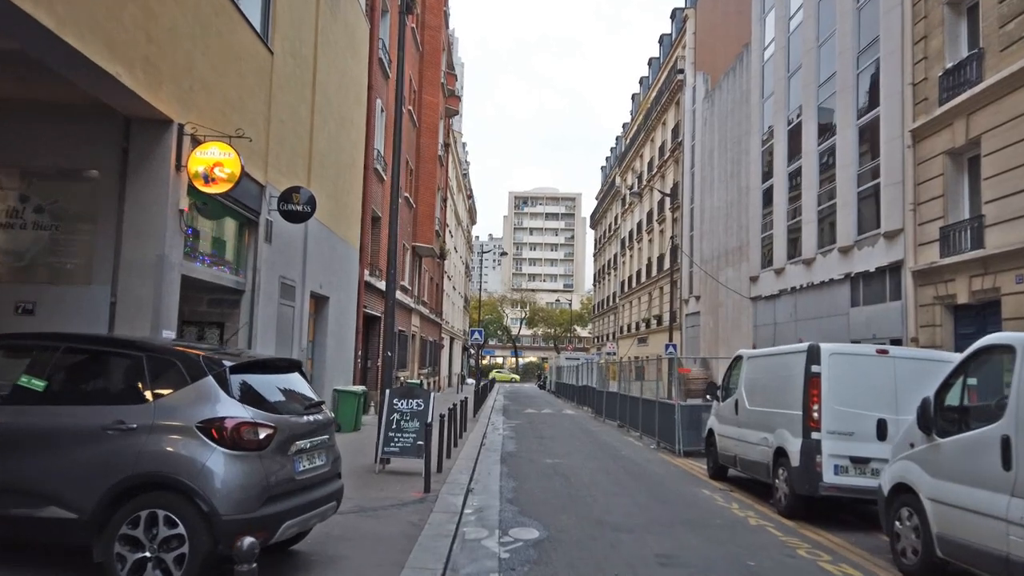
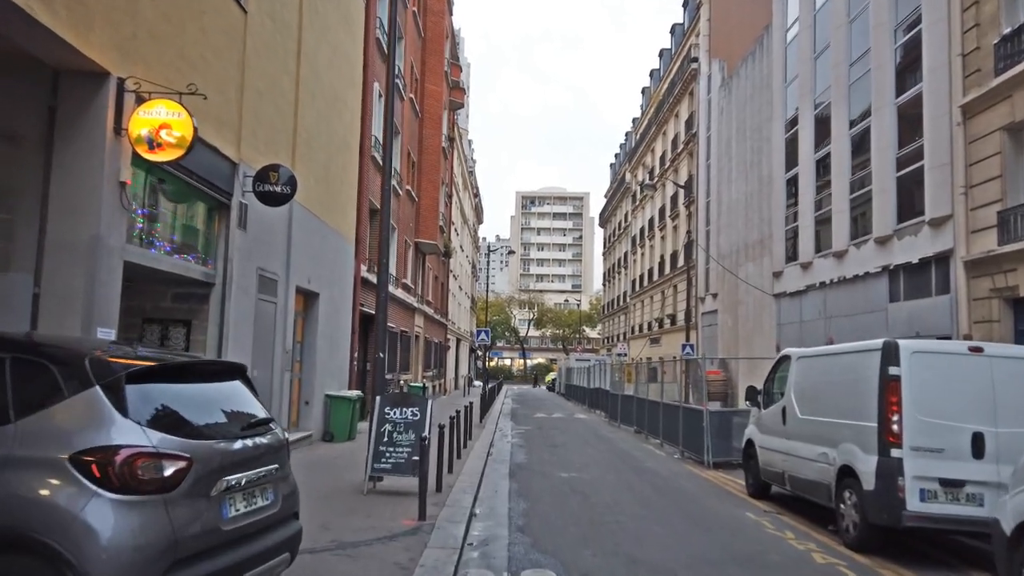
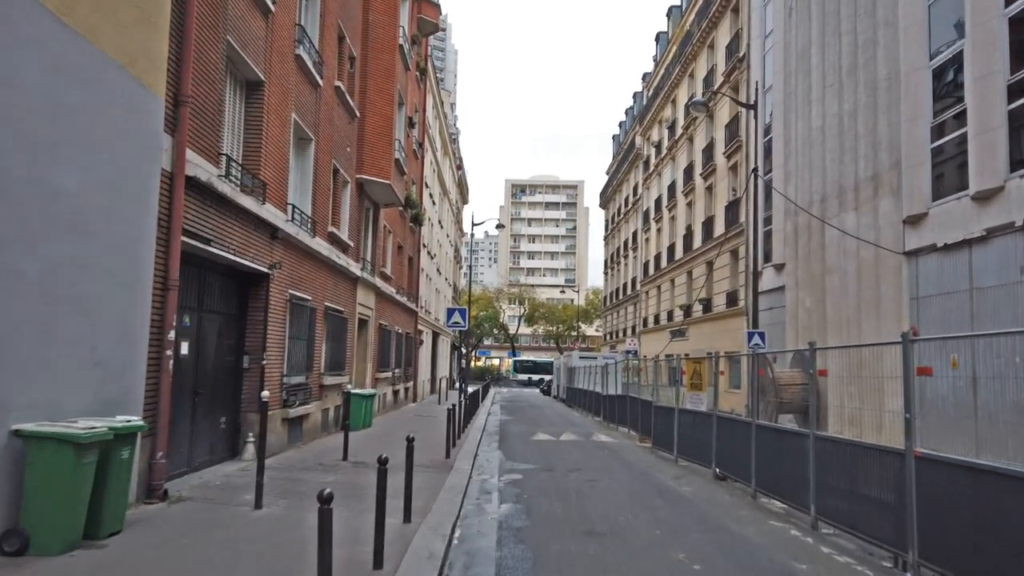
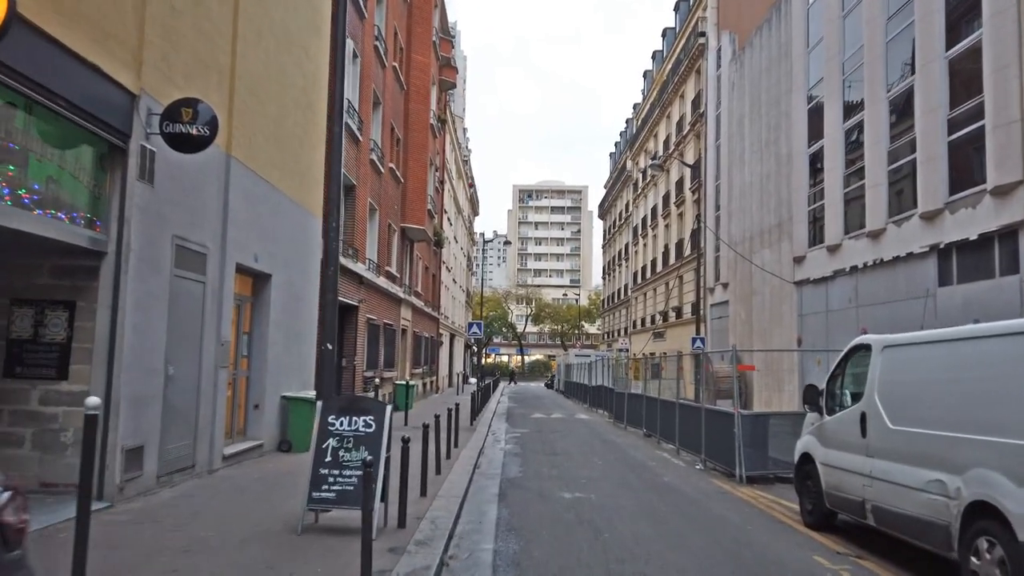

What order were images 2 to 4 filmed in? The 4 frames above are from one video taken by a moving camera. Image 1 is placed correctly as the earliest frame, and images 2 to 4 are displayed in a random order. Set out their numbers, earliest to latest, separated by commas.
2, 4, 3
